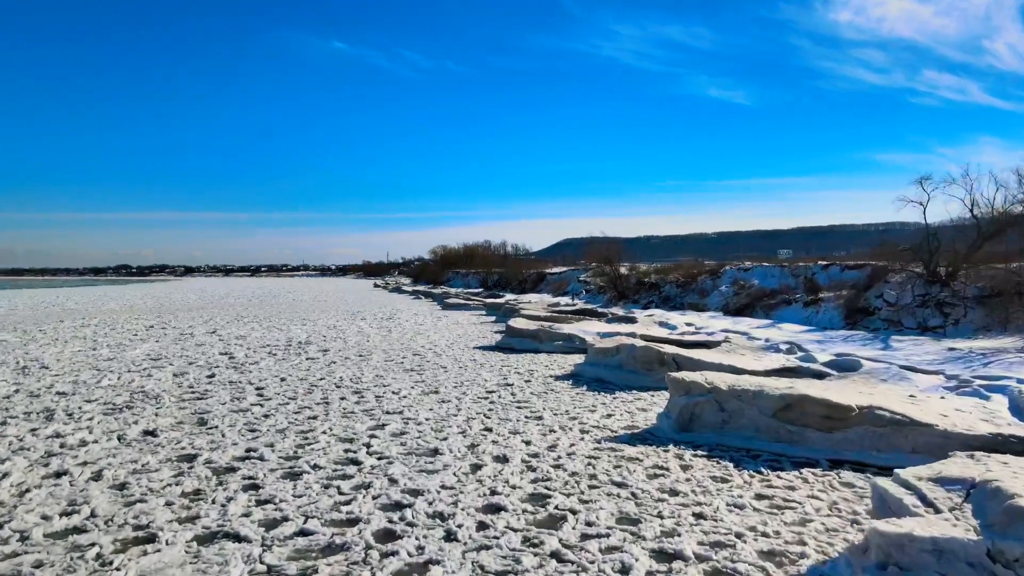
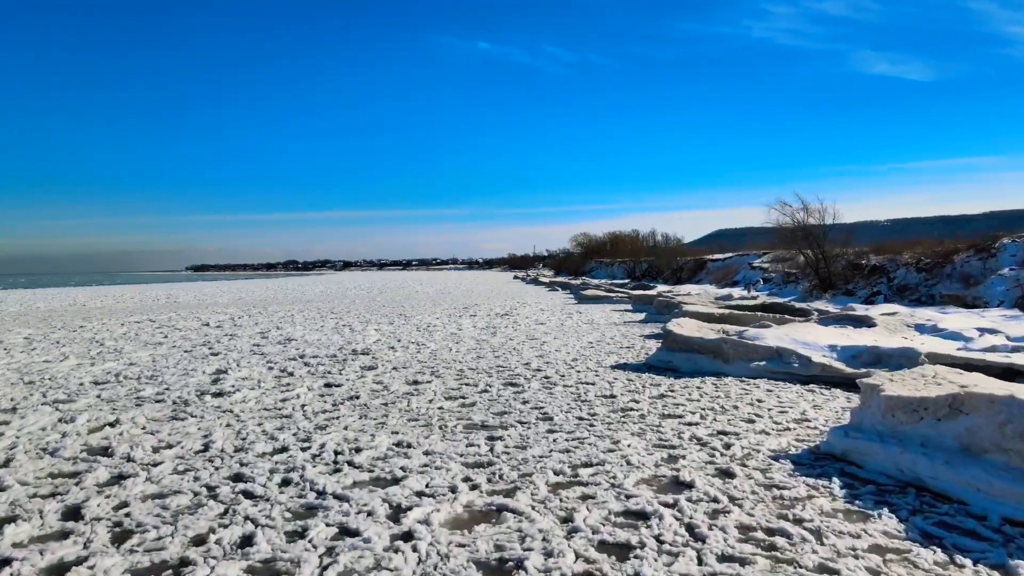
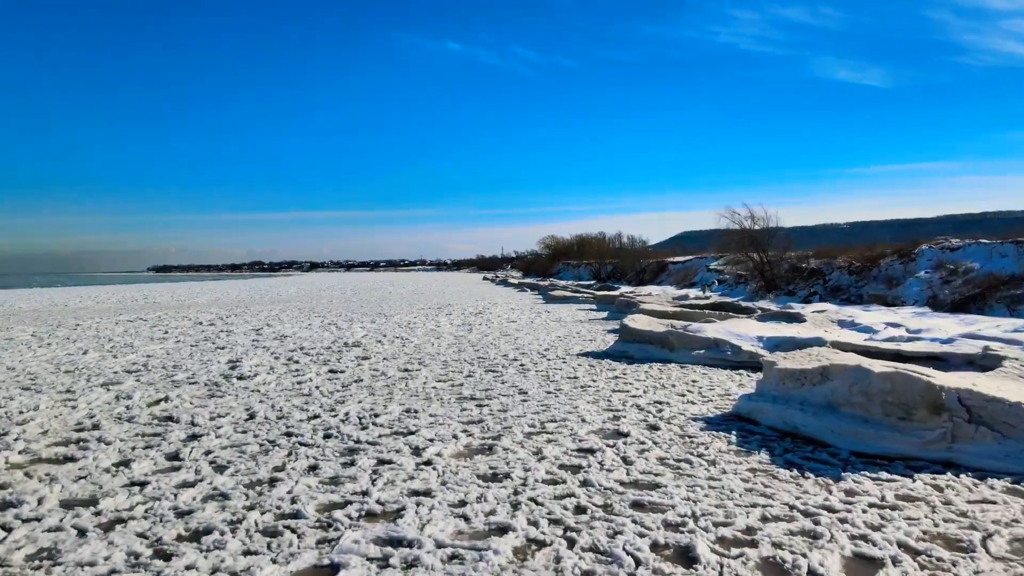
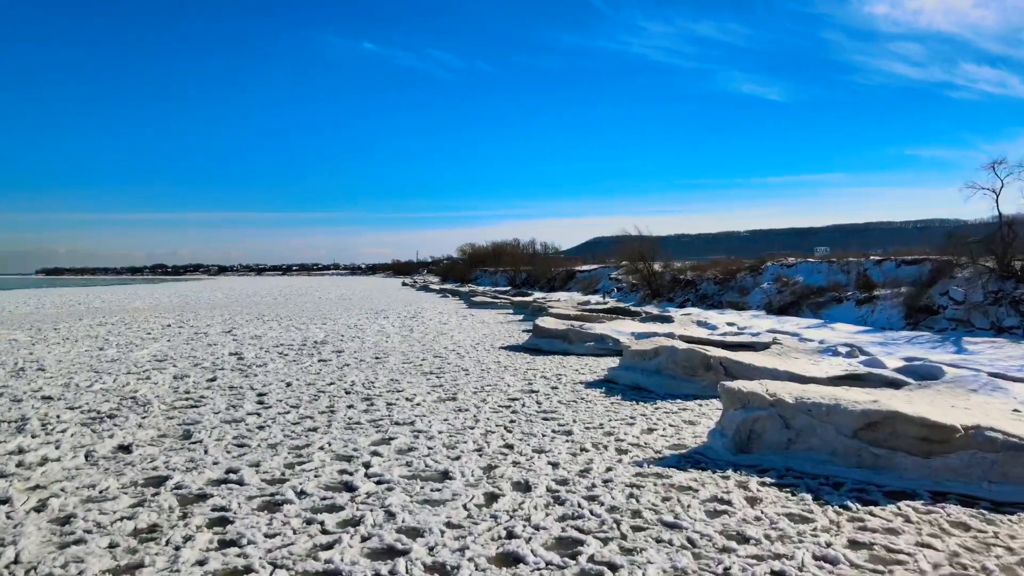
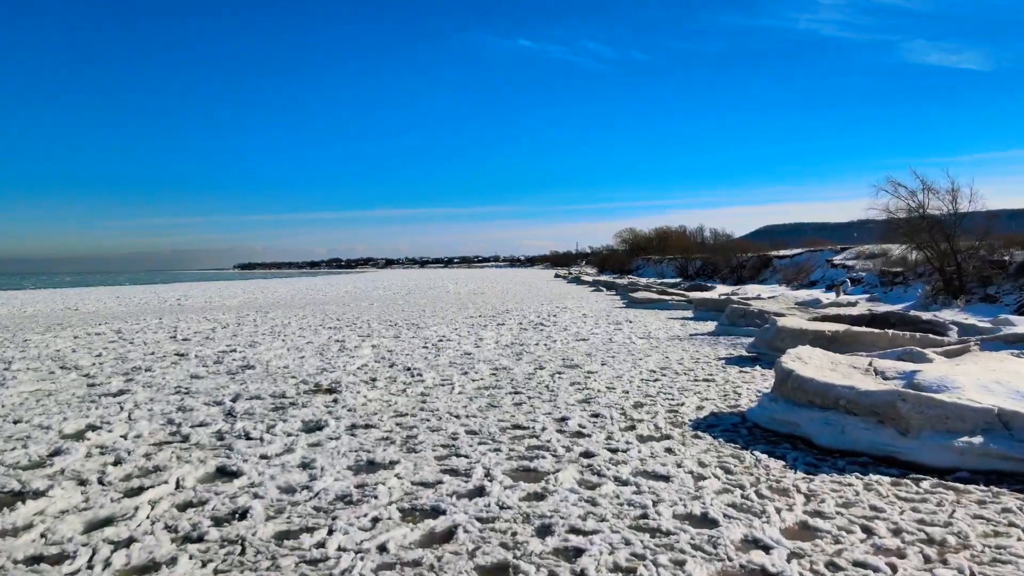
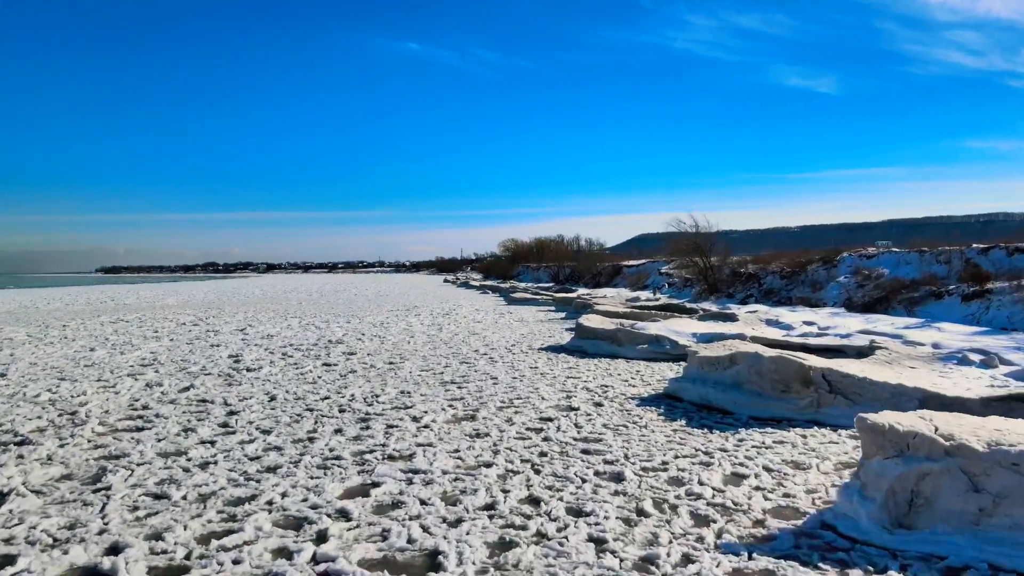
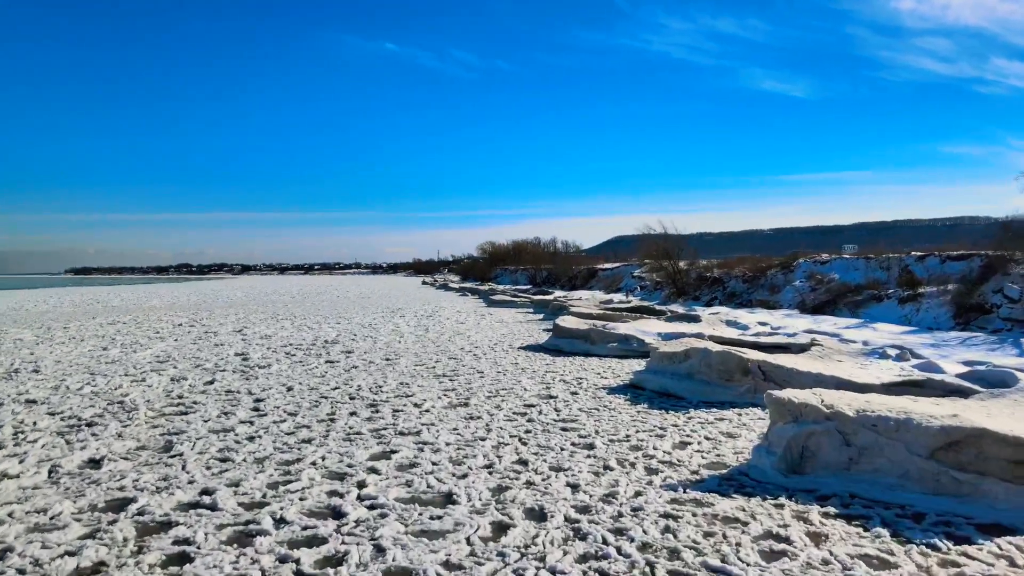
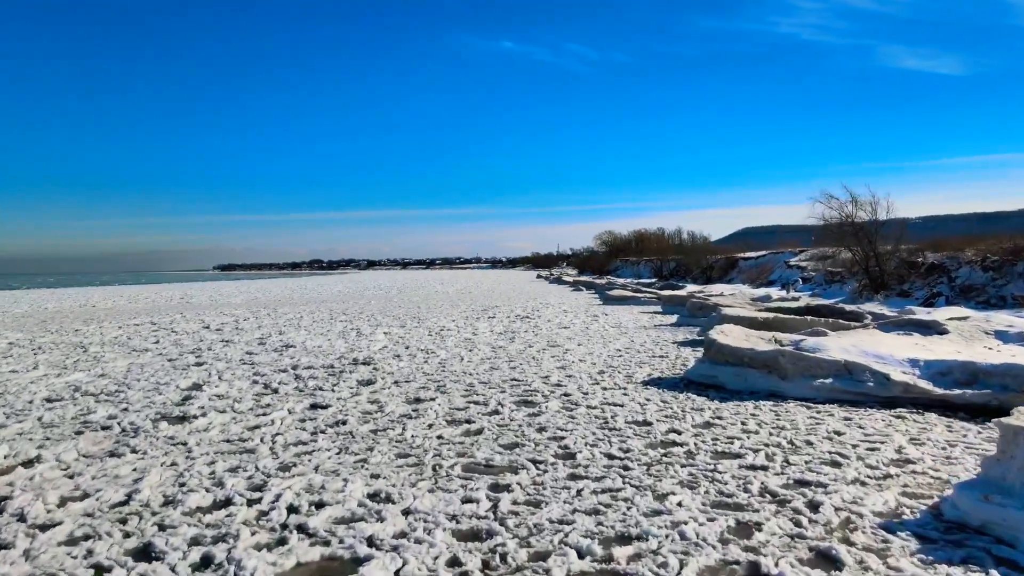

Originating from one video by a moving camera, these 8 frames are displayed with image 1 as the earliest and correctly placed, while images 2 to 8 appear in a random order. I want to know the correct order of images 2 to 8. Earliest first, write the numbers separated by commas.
4, 7, 6, 3, 2, 8, 5
